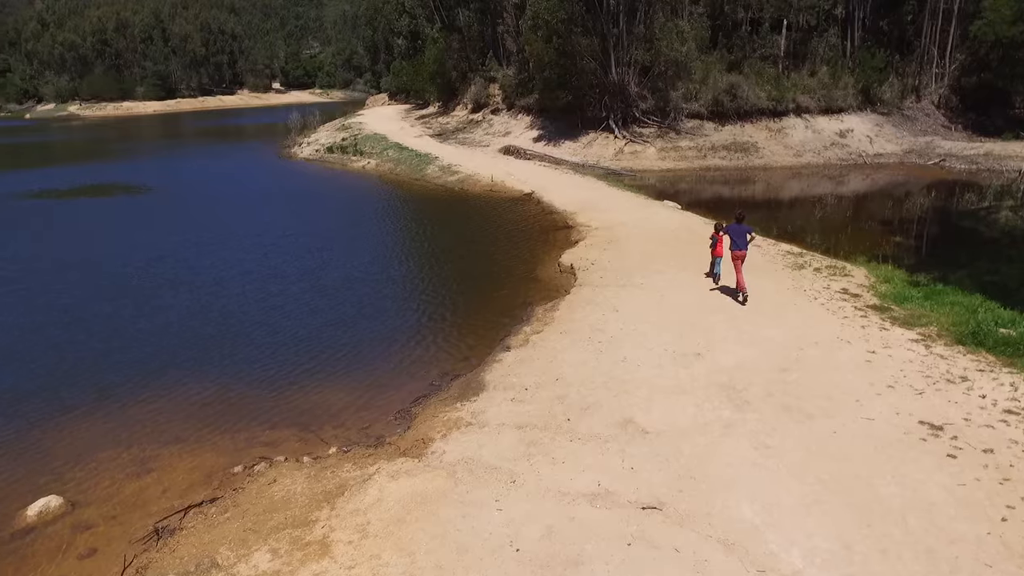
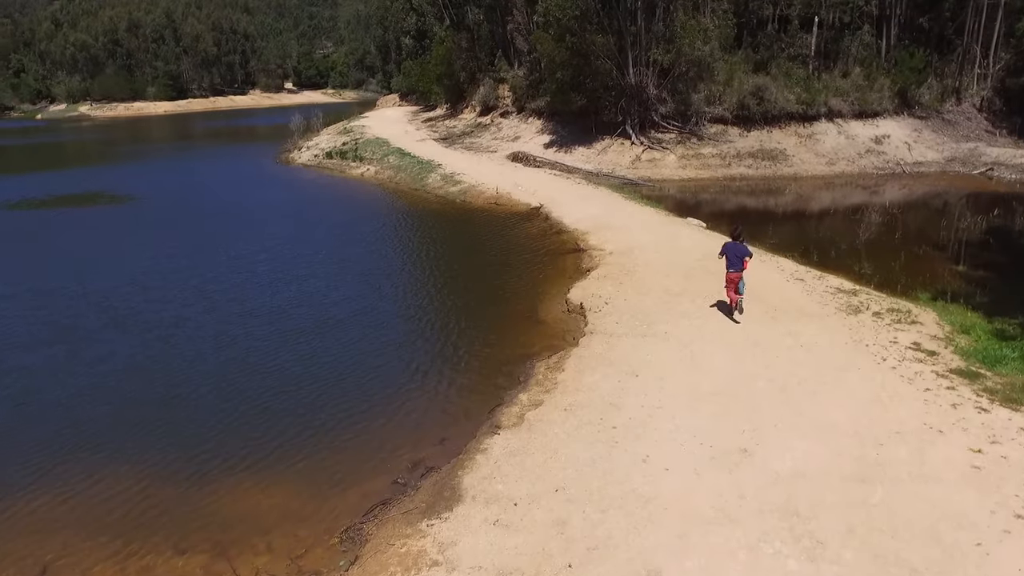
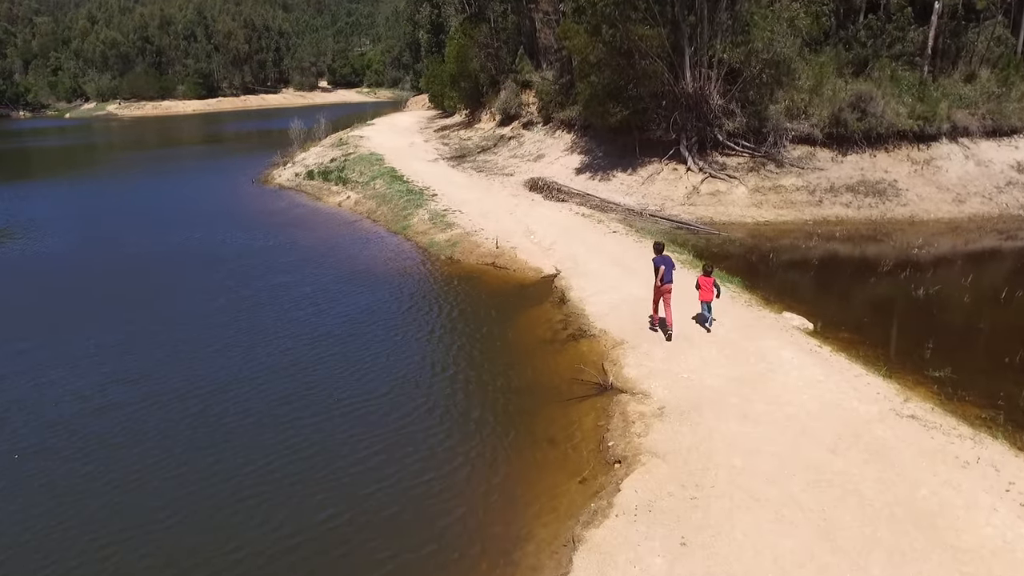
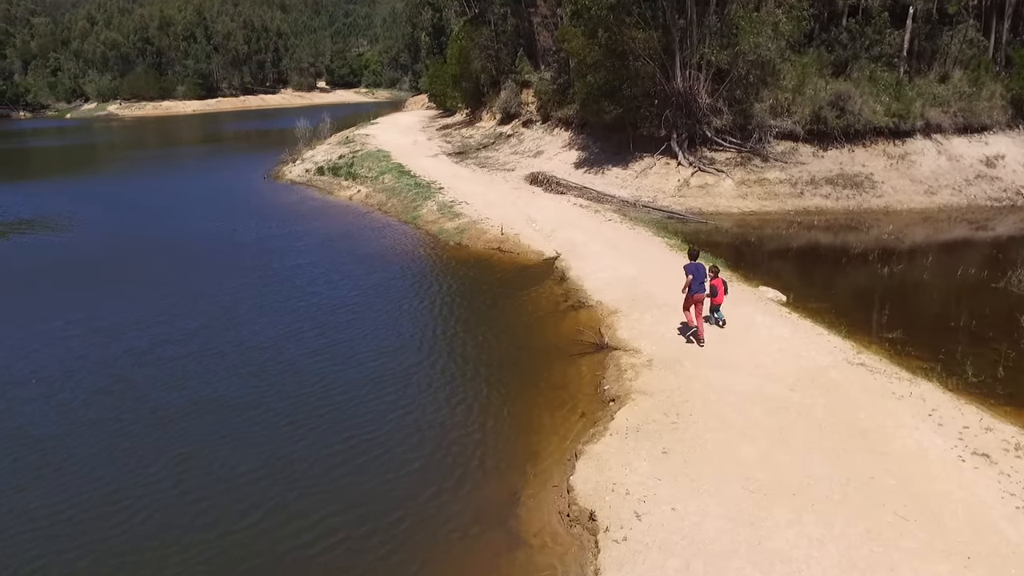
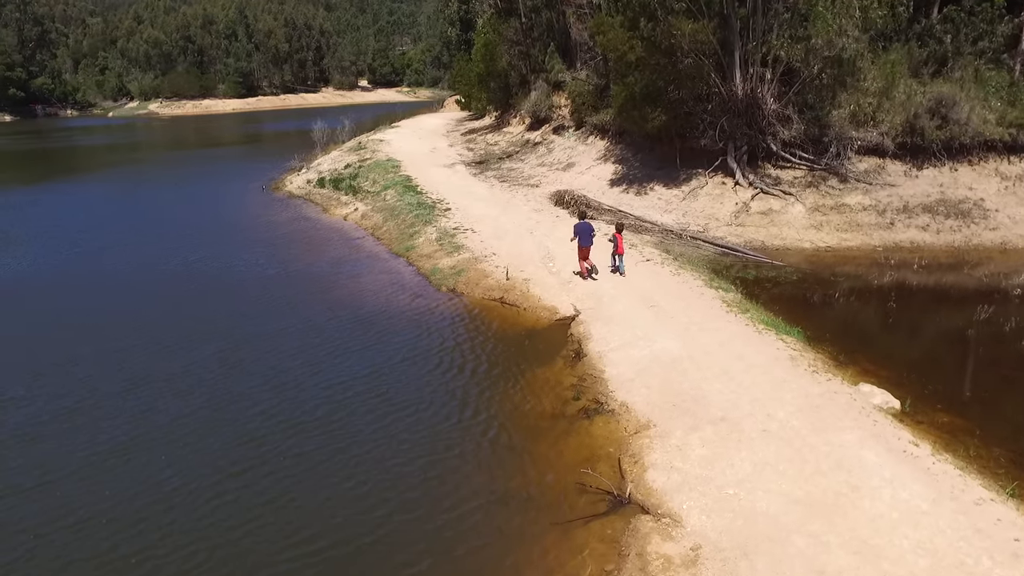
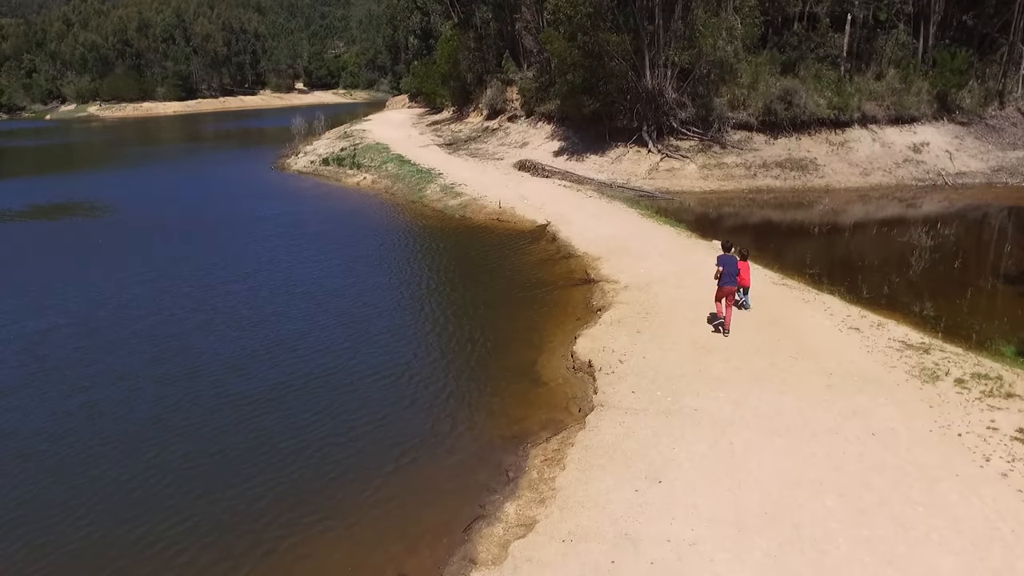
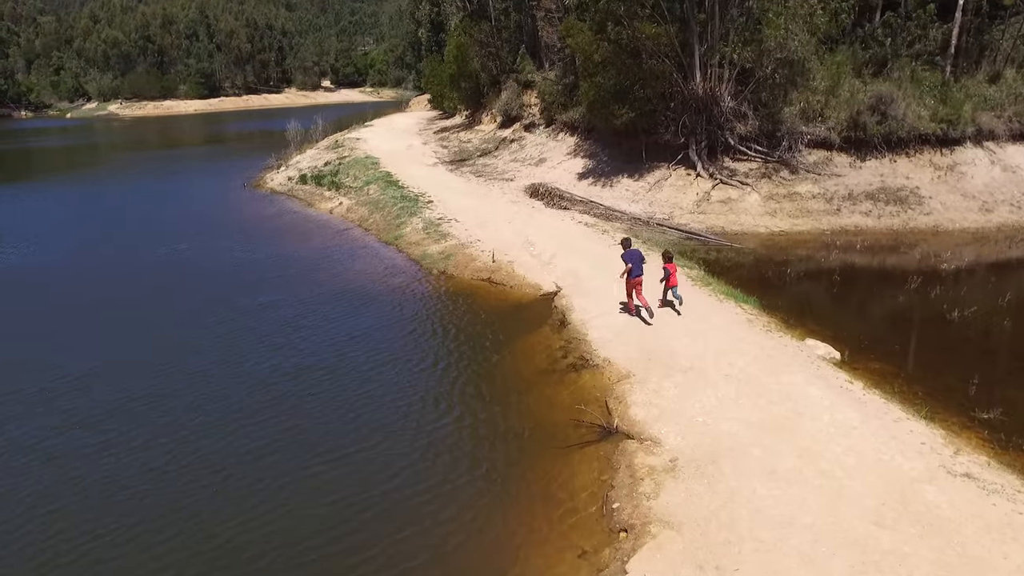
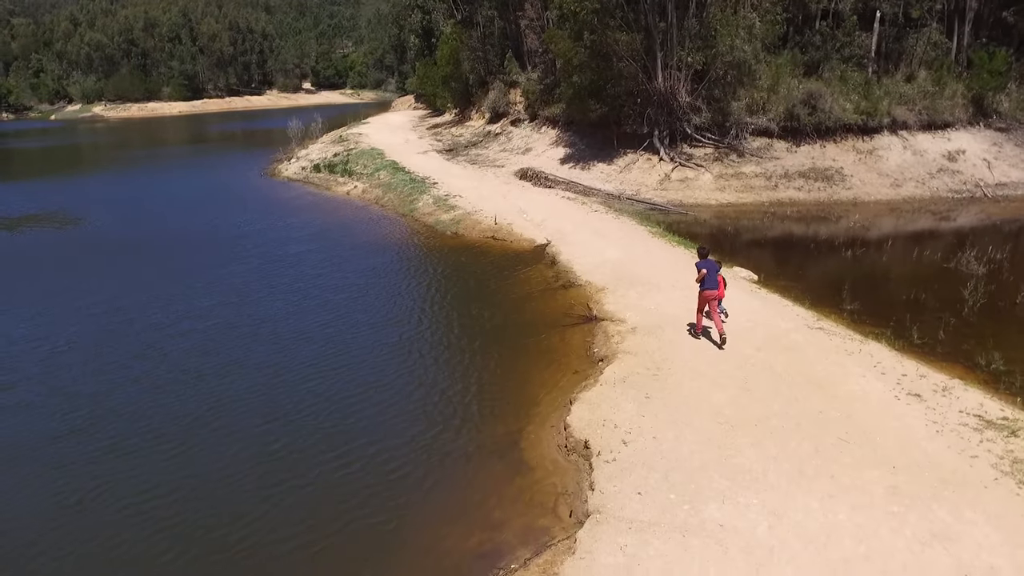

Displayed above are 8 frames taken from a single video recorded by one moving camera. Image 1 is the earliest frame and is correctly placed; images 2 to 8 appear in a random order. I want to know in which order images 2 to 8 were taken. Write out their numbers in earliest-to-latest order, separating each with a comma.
2, 6, 8, 4, 3, 7, 5
